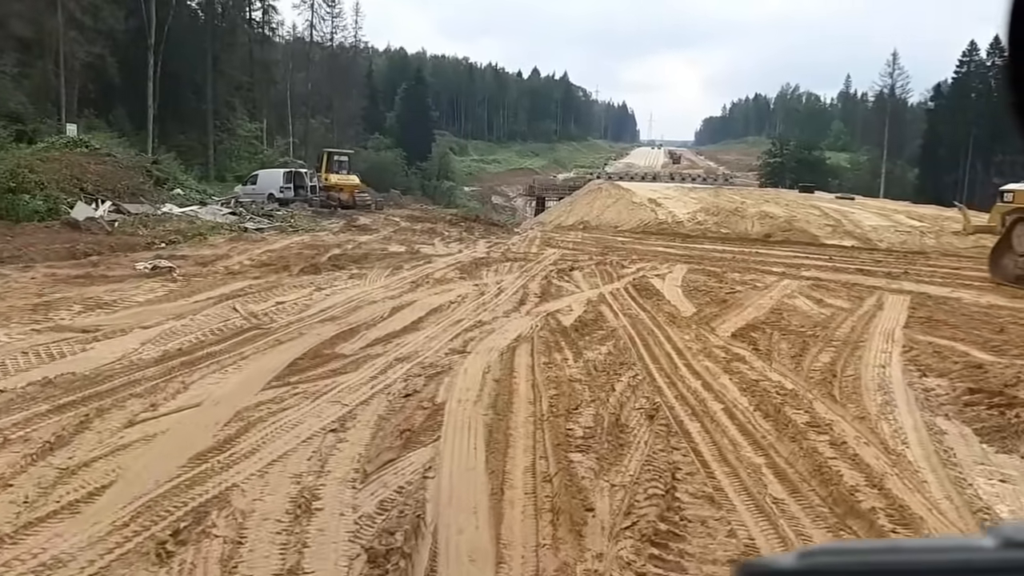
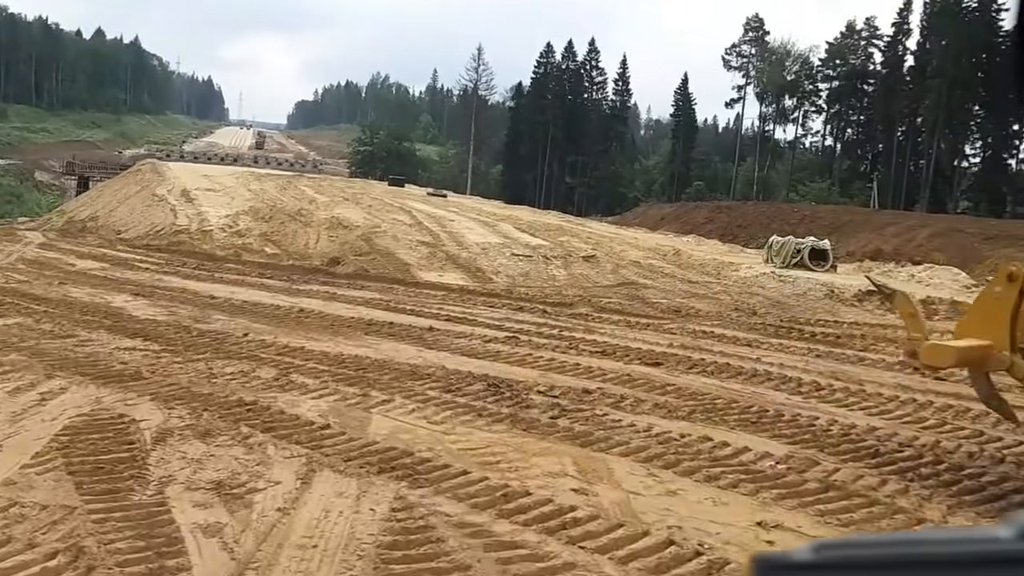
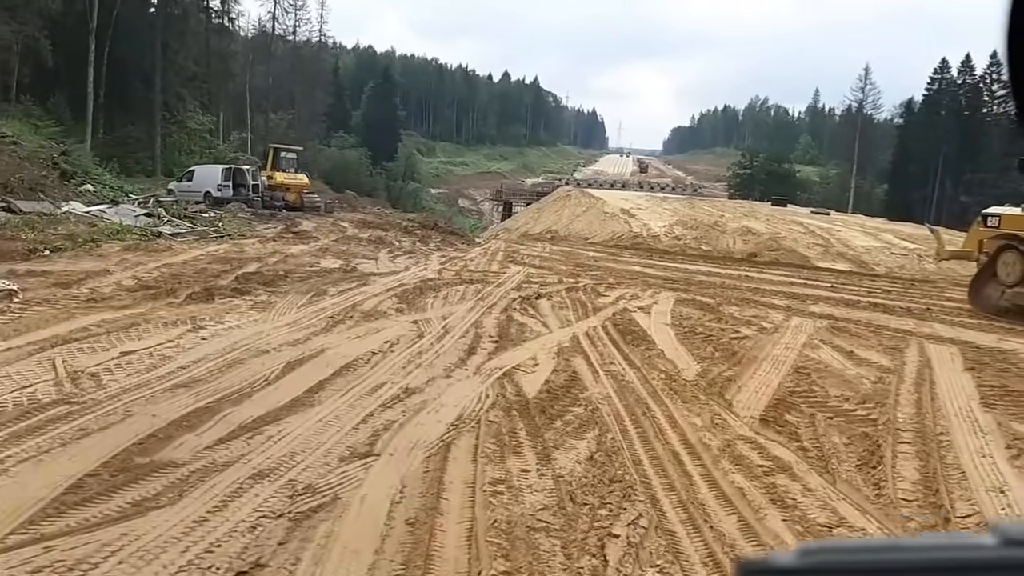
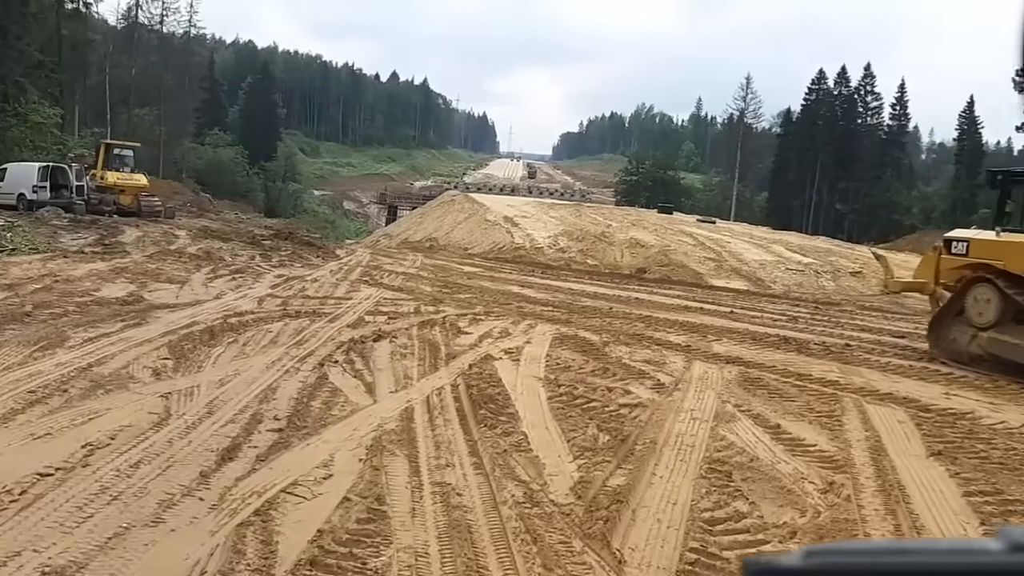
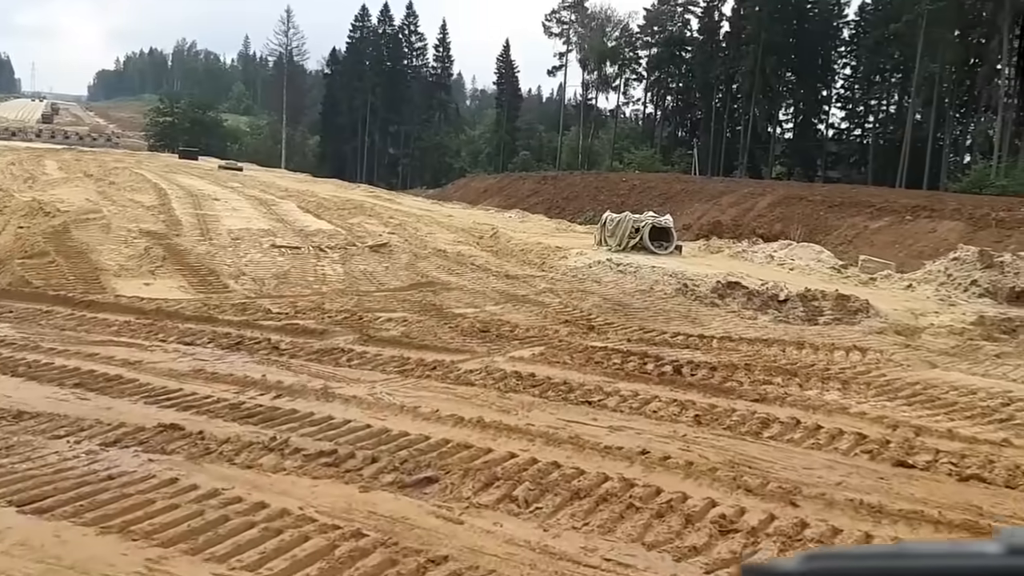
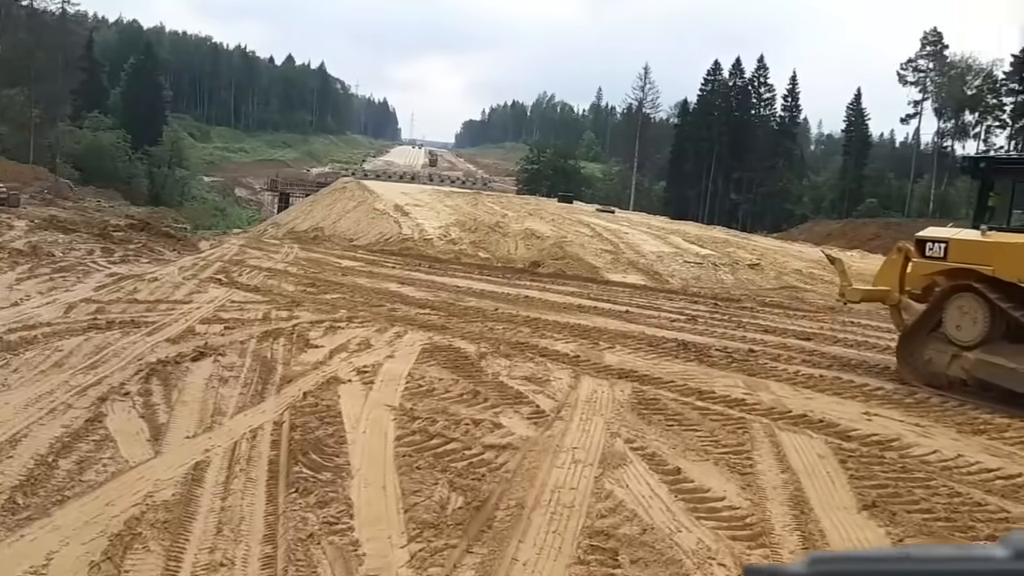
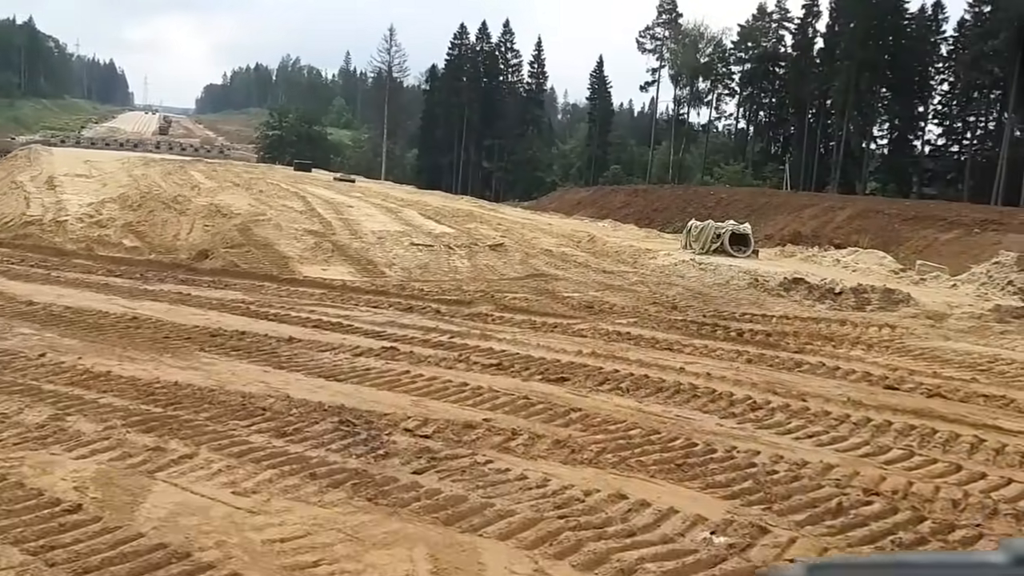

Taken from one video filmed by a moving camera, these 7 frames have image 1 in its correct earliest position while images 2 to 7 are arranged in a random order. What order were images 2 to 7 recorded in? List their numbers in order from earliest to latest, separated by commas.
3, 4, 6, 2, 7, 5
